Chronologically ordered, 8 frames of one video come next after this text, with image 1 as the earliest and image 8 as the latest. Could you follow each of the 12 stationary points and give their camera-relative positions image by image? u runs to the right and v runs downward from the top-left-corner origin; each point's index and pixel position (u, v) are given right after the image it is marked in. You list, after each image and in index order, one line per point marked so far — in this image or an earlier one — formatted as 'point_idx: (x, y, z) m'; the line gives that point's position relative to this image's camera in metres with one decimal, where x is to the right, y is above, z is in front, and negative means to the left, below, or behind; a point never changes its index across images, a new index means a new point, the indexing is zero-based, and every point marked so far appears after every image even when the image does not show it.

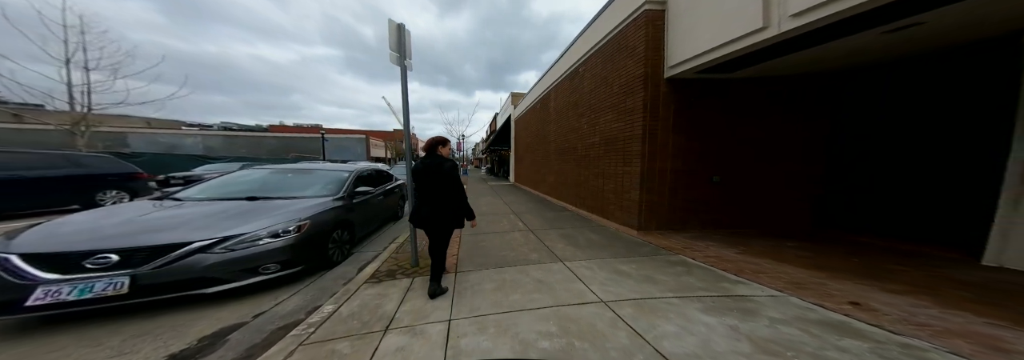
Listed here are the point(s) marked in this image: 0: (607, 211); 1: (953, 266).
0: (+2.0, -0.7, +4.7) m
1: (+5.7, -1.1, +3.1) m
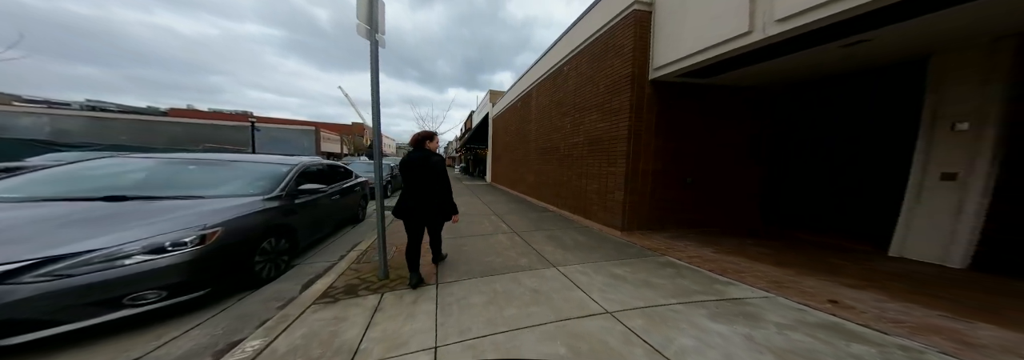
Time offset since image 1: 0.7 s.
0: (+1.6, -0.7, +4.7) m
1: (+5.5, -1.2, +3.6) m
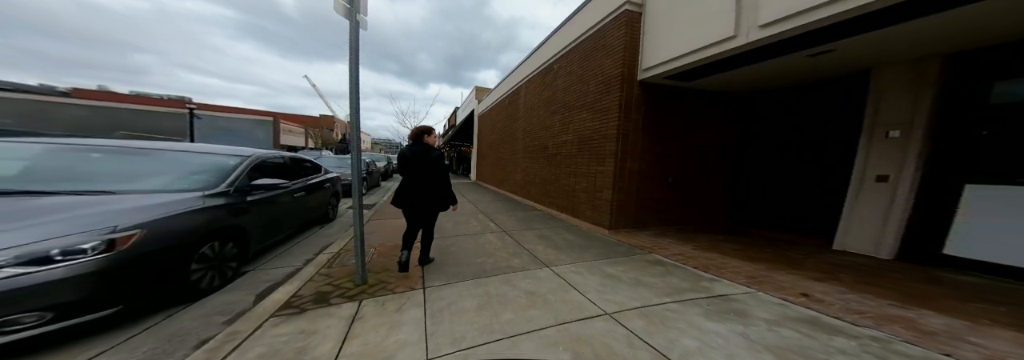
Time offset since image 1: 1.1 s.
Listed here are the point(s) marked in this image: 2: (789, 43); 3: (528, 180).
0: (+1.3, -0.6, +4.8) m
1: (+5.3, -1.2, +4.0) m
2: (+3.6, +1.8, +3.1) m
3: (+0.6, -0.1, +7.0) m
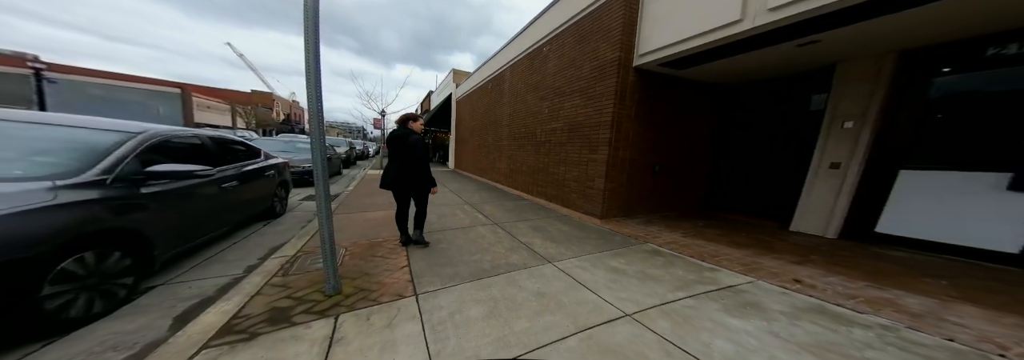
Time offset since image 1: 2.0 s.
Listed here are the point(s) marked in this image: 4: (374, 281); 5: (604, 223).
0: (+1.1, -0.4, +4.7) m
1: (+5.1, -1.0, +4.4) m
2: (+3.5, +1.9, +3.2) m
3: (+0.1, +0.3, +6.7) m
4: (-1.3, -1.0, +2.3) m
5: (+1.5, -0.7, +3.9) m
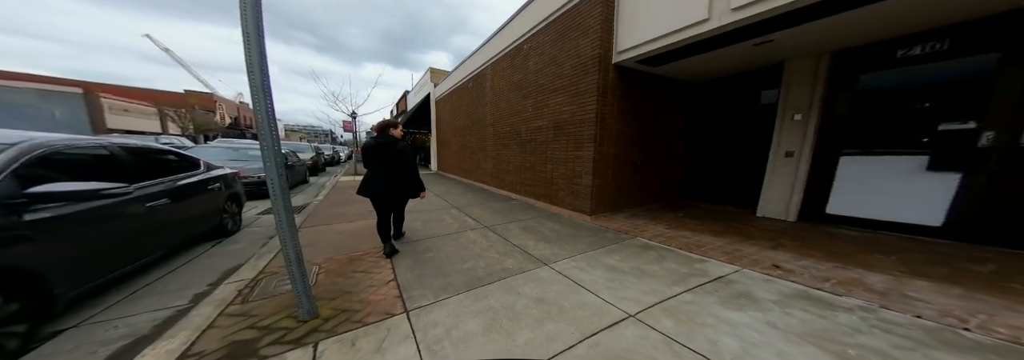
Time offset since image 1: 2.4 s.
0: (+0.8, -0.3, +4.7) m
1: (+4.9, -0.8, +4.8) m
2: (+3.3, +2.1, +3.3) m
3: (-0.3, +0.3, +6.6) m
4: (-1.3, -1.0, +2.0) m
5: (+1.4, -0.7, +4.0) m
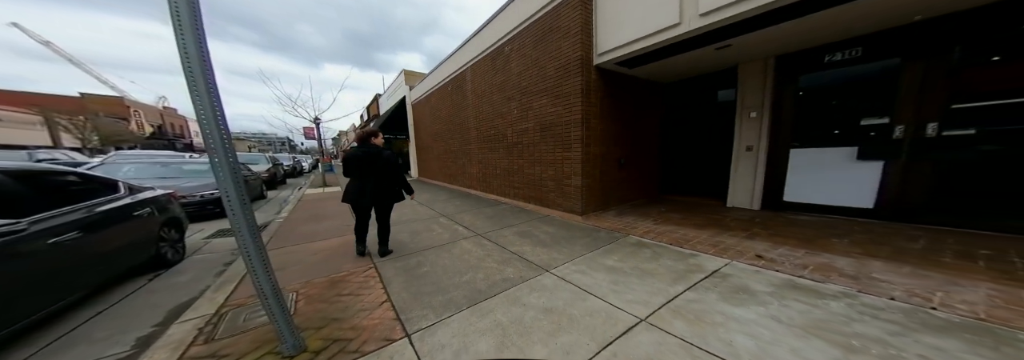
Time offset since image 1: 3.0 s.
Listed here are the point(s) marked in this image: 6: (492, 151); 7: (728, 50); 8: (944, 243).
0: (+0.6, -0.4, +4.6) m
1: (+4.7, -0.6, +5.1) m
2: (+3.1, +2.1, +3.5) m
3: (-0.8, +0.3, +6.5) m
4: (-1.3, -1.1, +1.8) m
5: (+1.2, -0.7, +4.0) m
6: (-0.7, +0.9, +6.2) m
7: (+3.8, +2.3, +4.2) m
8: (+4.9, -0.7, +2.7) m
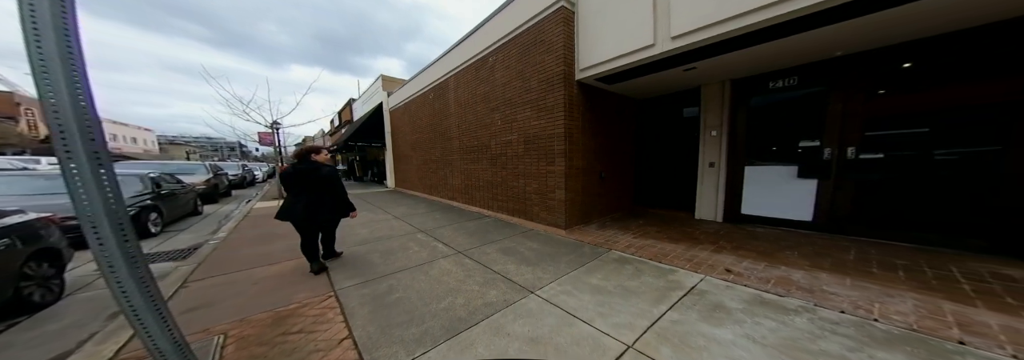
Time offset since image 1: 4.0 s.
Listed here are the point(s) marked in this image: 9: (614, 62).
0: (+0.2, -0.6, +4.6) m
1: (+4.2, -0.9, +5.5) m
2: (+2.8, +1.9, +3.8) m
3: (-1.3, 0.0, +6.3) m
4: (-1.4, -1.3, +1.6) m
5: (+0.9, -0.9, +4.0) m
6: (-1.2, +0.6, +6.1) m
7: (+3.5, +2.1, +4.6) m
8: (+4.7, -0.9, +3.1) m
9: (+1.7, +1.9, +3.9) m
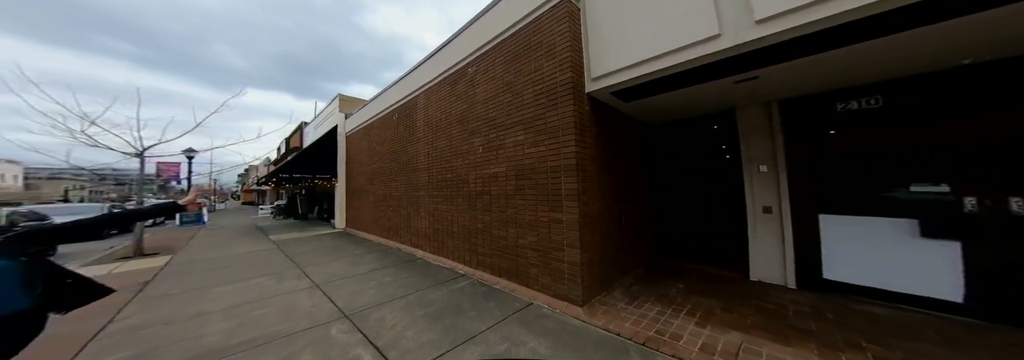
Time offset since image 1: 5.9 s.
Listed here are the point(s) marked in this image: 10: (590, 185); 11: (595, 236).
0: (+0.2, -1.3, +2.9) m
1: (+4.1, -1.8, +3.9) m
2: (+2.8, +1.3, +2.7) m
3: (-1.4, -0.9, +4.6) m
4: (-1.3, -1.4, -0.2) m
5: (+0.9, -1.4, +2.3) m
6: (-1.3, -0.3, +4.5) m
7: (+3.5, +1.4, +3.5) m
8: (+4.7, -1.4, +1.6) m
9: (+1.7, +1.3, +2.7) m
10: (+1.1, 0.0, +2.8) m
11: (+1.1, -0.7, +2.8) m
